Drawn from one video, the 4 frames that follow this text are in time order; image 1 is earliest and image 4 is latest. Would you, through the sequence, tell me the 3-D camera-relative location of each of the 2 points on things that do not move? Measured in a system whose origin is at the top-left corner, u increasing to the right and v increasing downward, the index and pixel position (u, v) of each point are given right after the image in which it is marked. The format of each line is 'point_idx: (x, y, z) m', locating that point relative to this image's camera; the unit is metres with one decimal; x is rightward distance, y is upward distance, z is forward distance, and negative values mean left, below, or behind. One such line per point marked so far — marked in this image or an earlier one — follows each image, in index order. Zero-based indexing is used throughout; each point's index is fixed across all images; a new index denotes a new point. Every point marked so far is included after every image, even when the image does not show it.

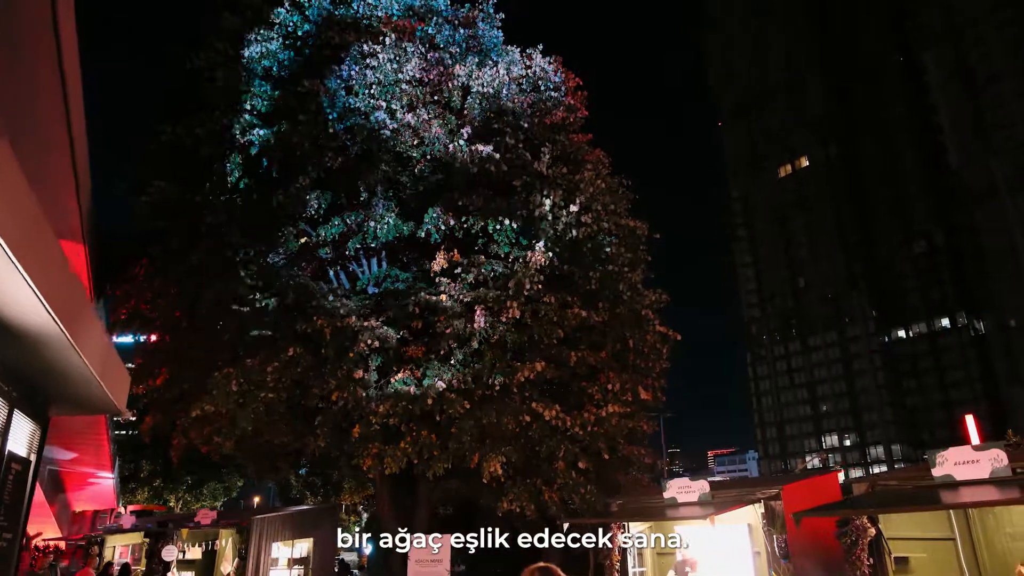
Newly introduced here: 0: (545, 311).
0: (+0.5, -0.3, +10.8) m
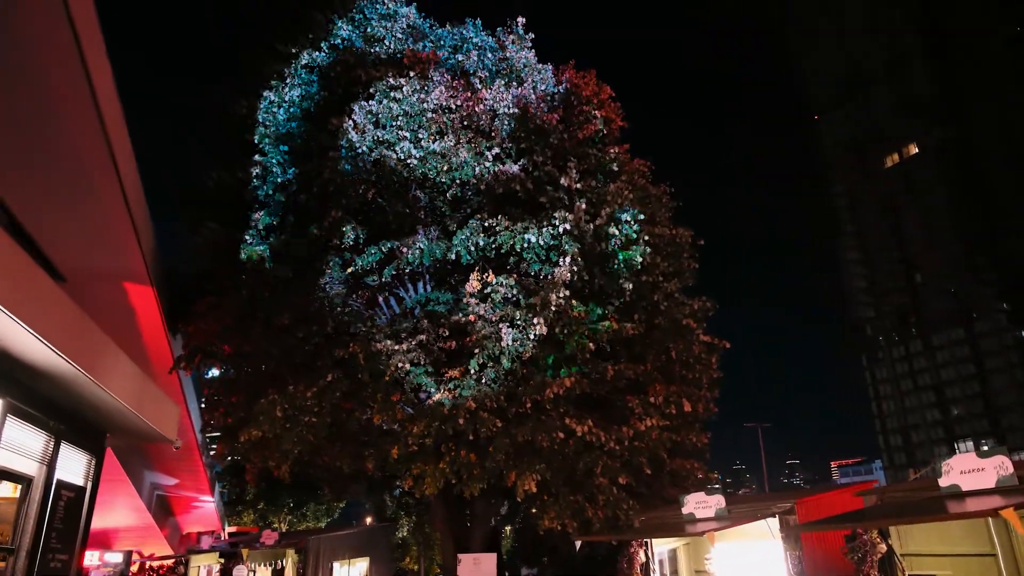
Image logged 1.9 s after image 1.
0: (+1.0, -0.6, +10.7) m
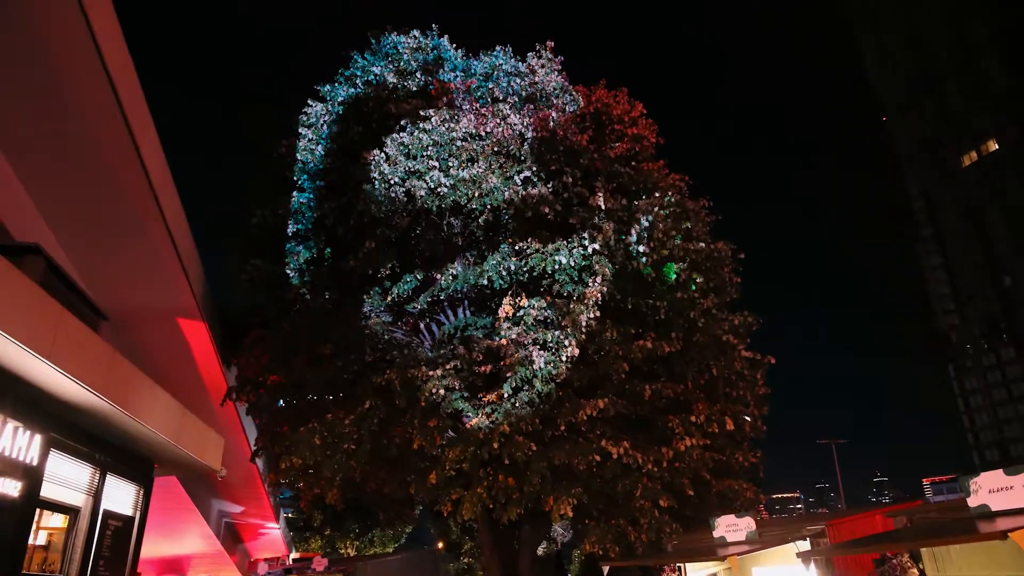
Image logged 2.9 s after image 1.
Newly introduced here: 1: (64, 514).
0: (+1.5, -0.9, +10.6) m
1: (-4.5, -2.3, +7.2) m
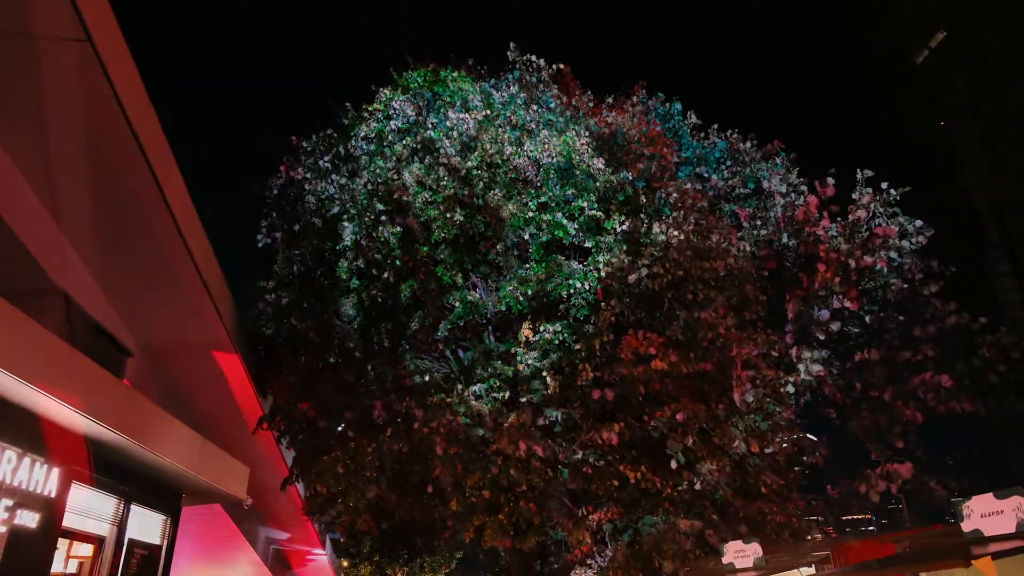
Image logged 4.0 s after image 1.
0: (+1.7, -1.2, +10.5) m
1: (-4.5, -2.7, +7.5) m
